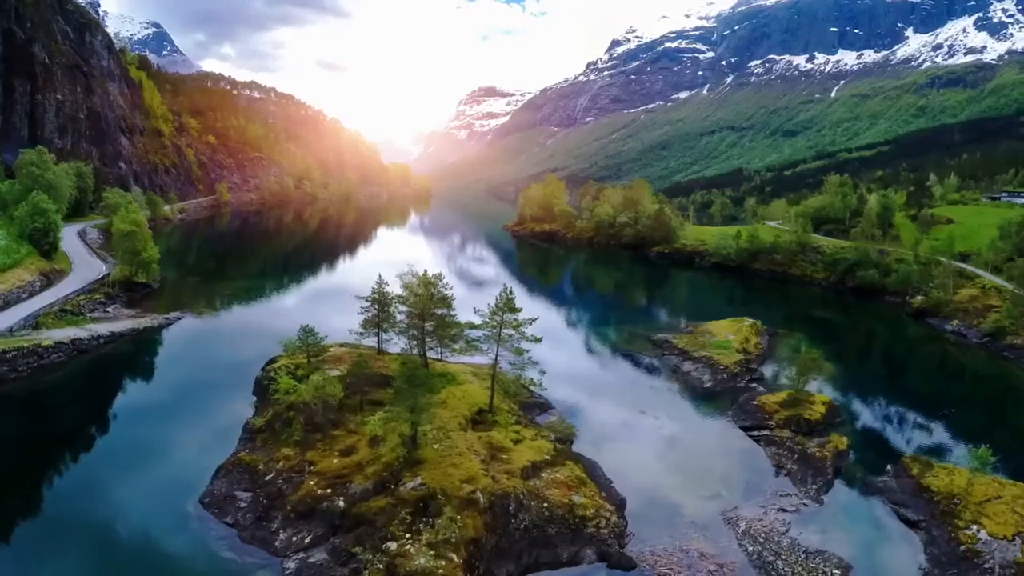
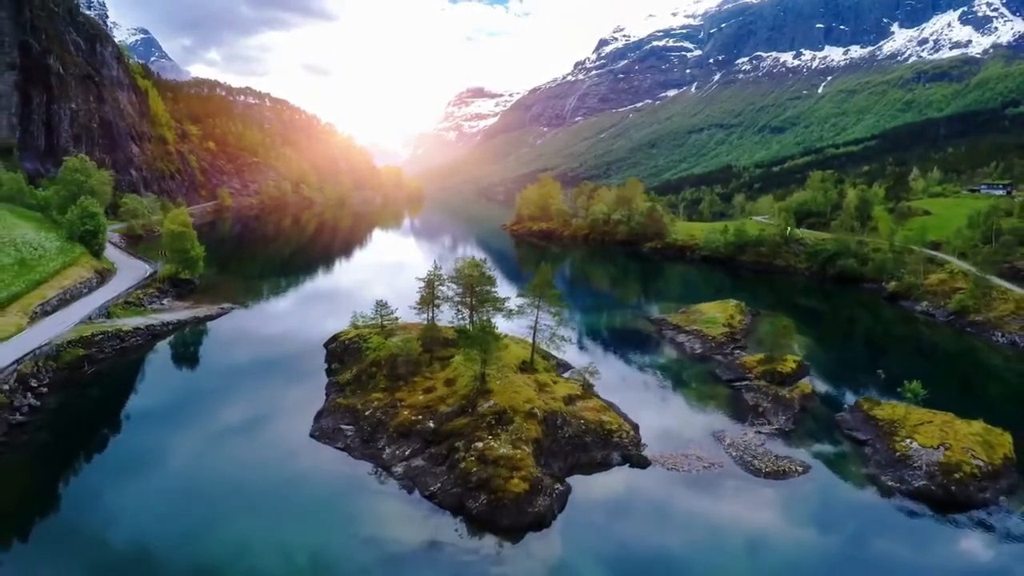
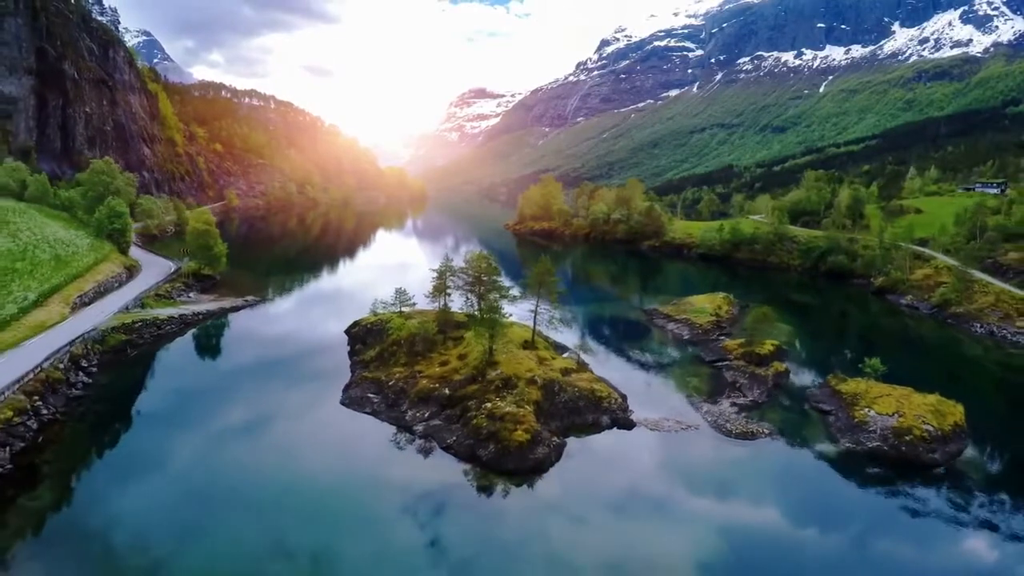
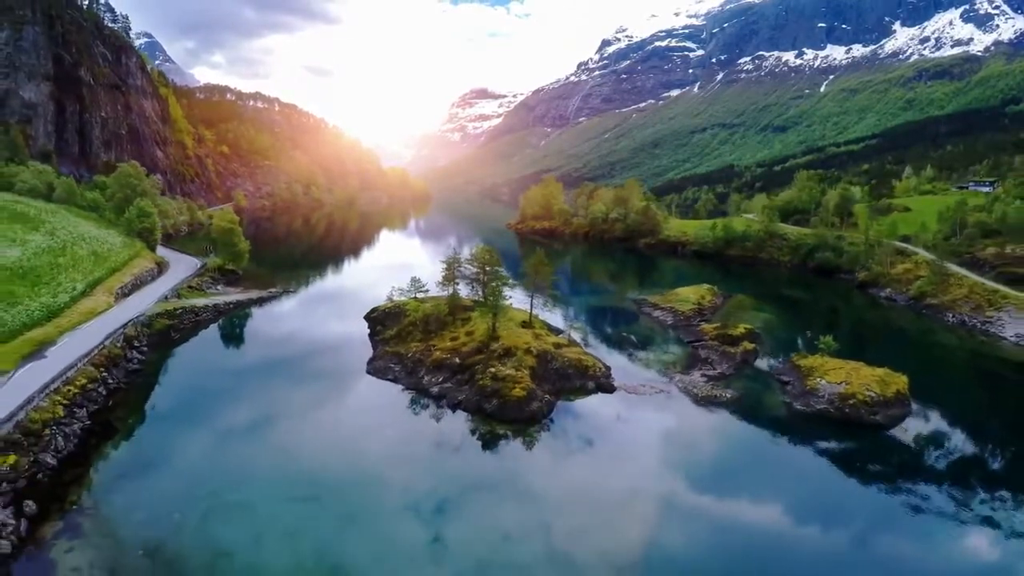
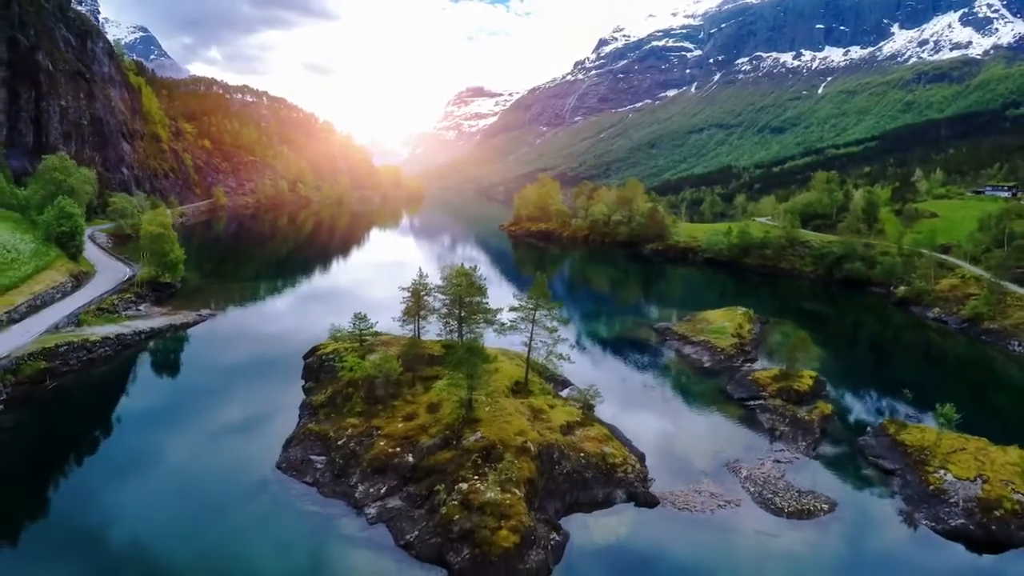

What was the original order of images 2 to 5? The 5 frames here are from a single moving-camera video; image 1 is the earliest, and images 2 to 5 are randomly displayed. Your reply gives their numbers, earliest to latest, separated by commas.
5, 2, 3, 4
